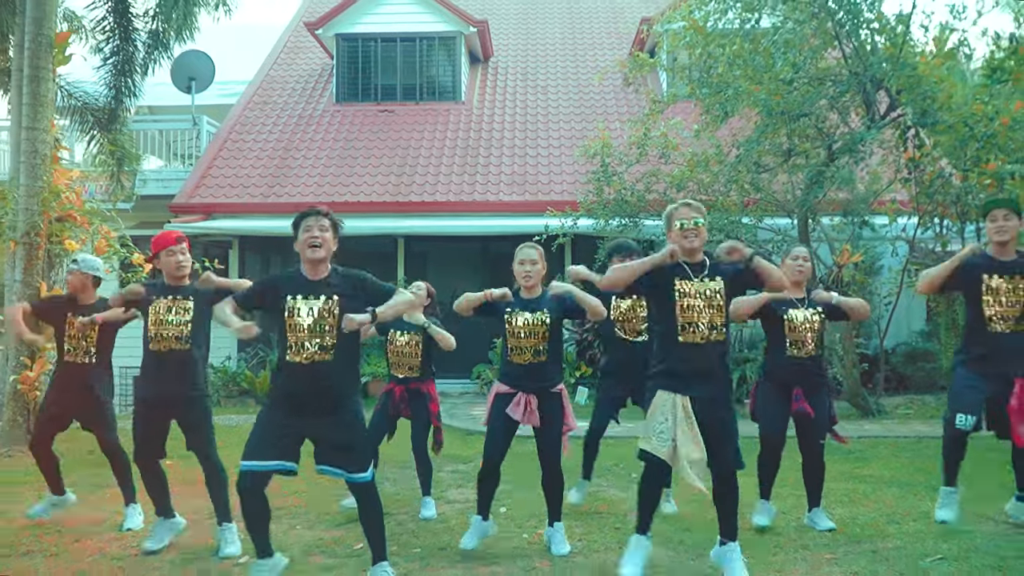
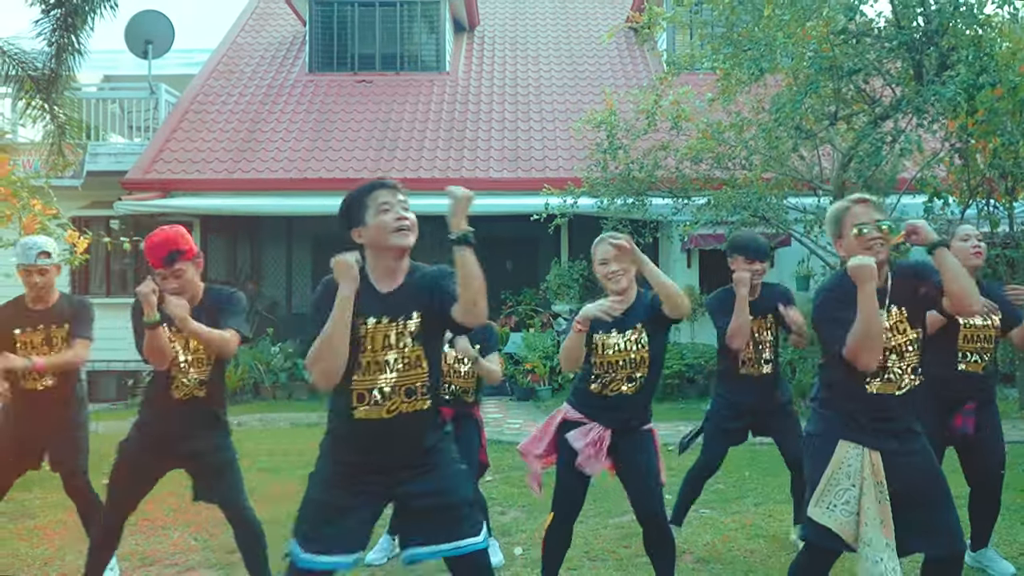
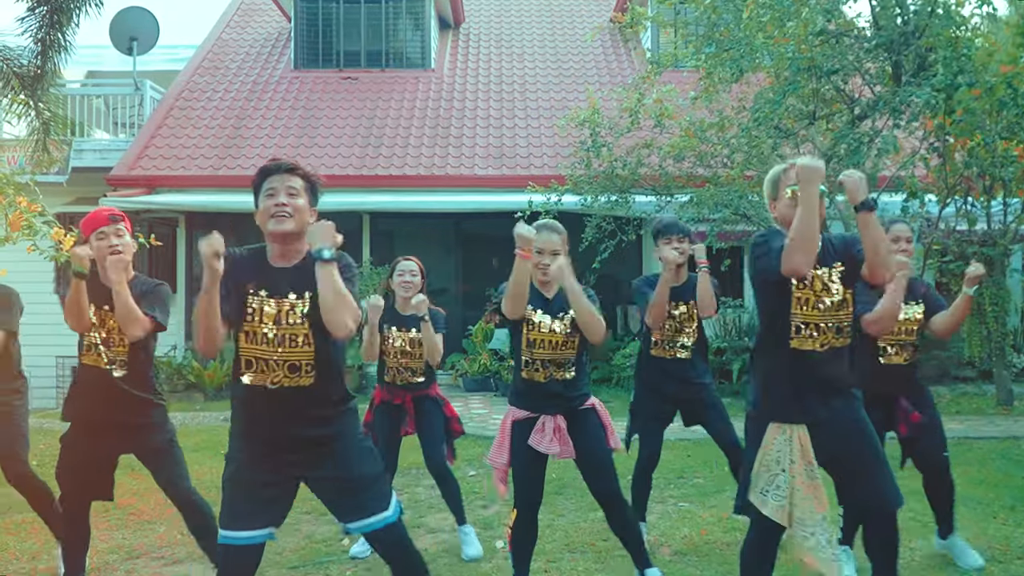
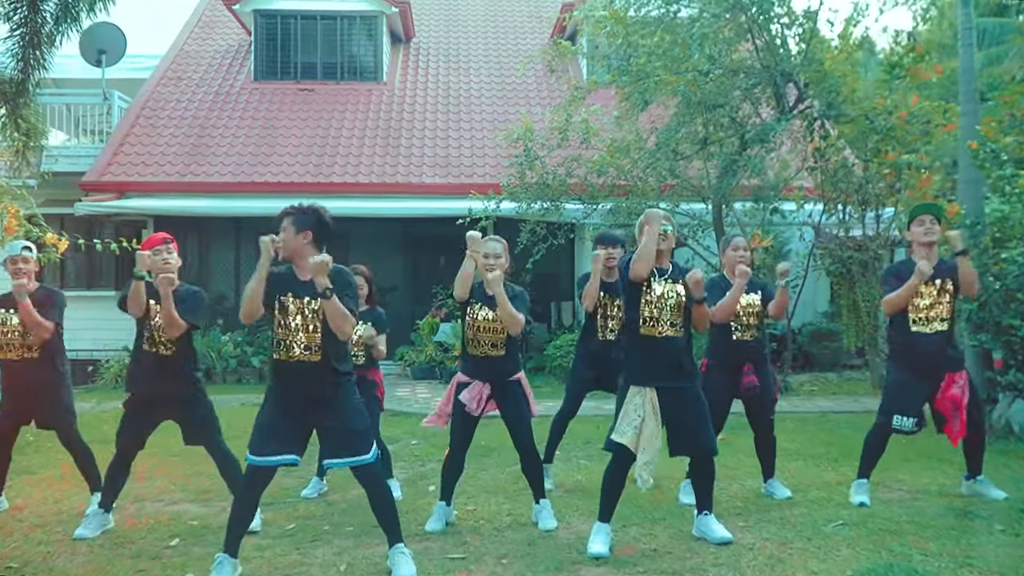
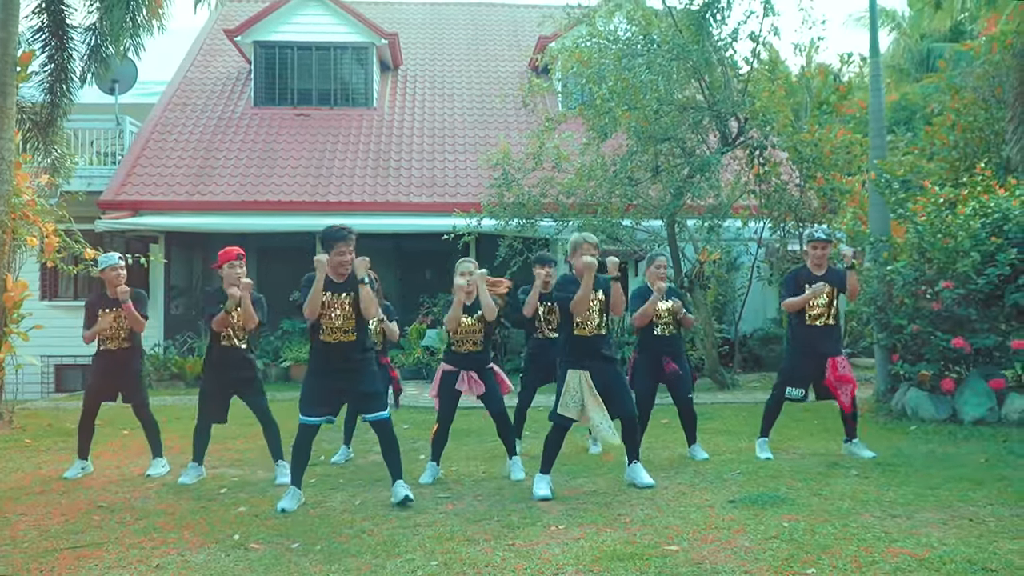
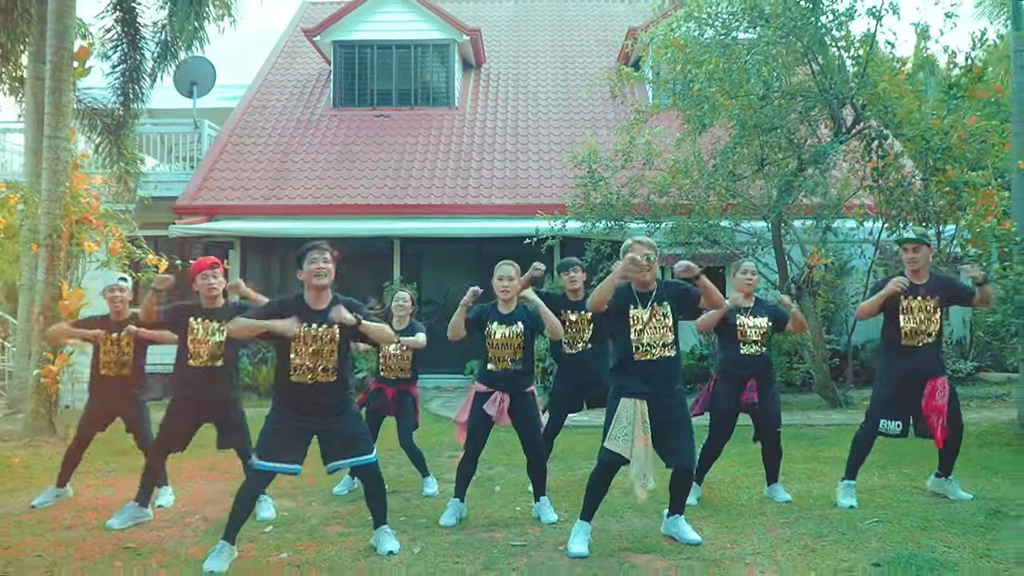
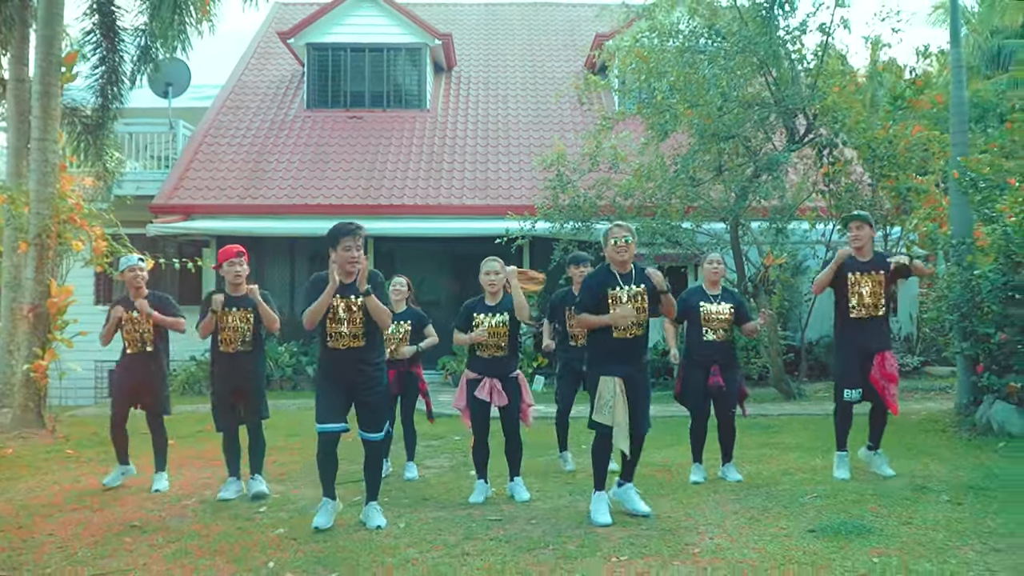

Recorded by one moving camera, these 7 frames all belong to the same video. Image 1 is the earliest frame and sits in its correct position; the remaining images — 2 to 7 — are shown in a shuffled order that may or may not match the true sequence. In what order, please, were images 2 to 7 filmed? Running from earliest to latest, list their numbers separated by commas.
6, 7, 5, 4, 3, 2
